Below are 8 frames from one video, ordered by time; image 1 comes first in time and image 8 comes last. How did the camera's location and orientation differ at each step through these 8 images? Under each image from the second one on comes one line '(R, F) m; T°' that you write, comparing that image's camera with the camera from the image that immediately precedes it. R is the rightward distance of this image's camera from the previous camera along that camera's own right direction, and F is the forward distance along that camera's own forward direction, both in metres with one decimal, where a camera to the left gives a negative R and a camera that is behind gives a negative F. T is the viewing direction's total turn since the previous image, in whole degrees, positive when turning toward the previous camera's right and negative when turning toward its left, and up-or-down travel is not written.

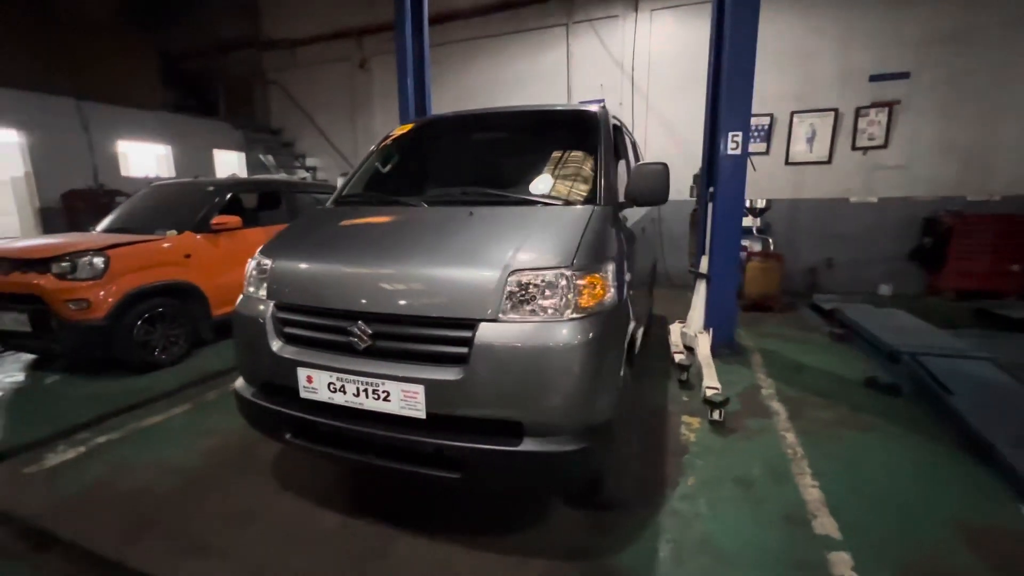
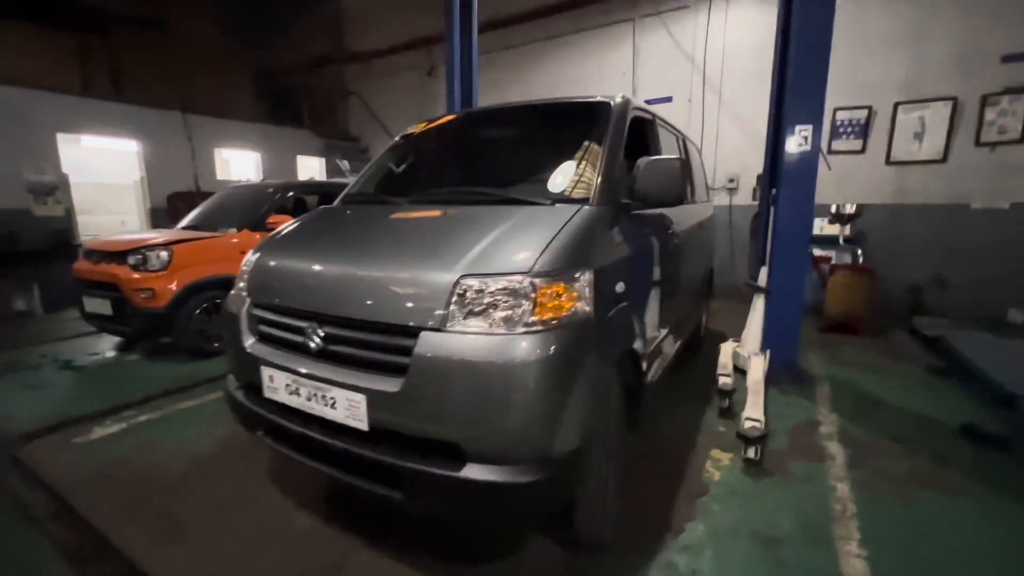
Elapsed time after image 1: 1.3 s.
(+0.4, +0.2) m; -10°
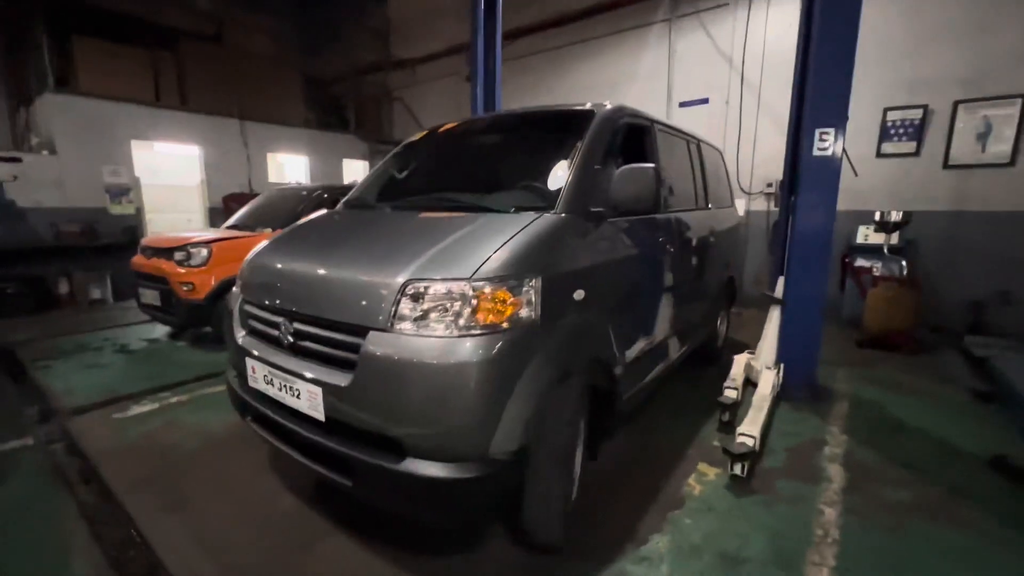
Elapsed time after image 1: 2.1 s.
(+0.3, 0.0) m; -6°
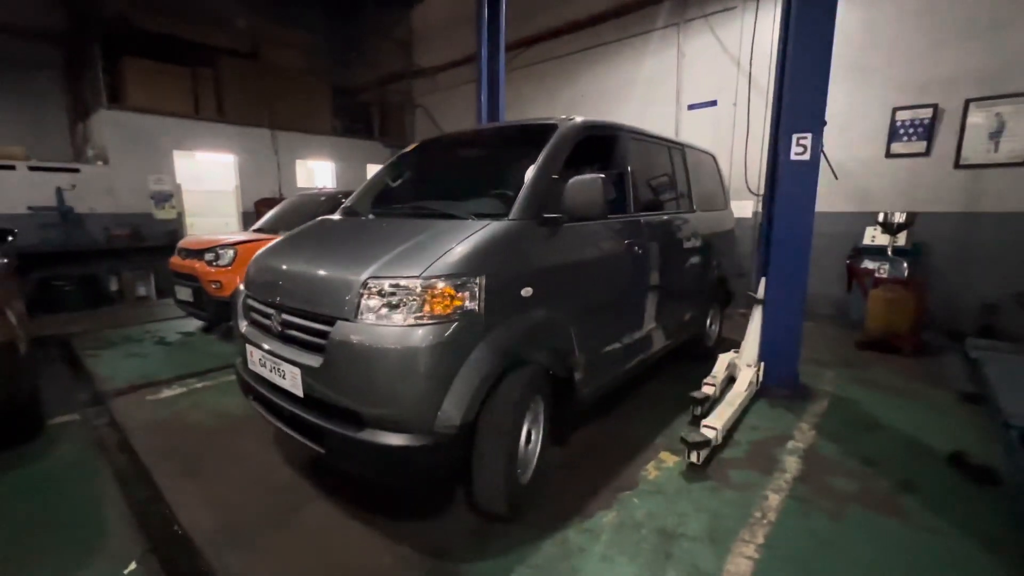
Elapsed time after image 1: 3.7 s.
(+0.3, -0.2) m; -4°
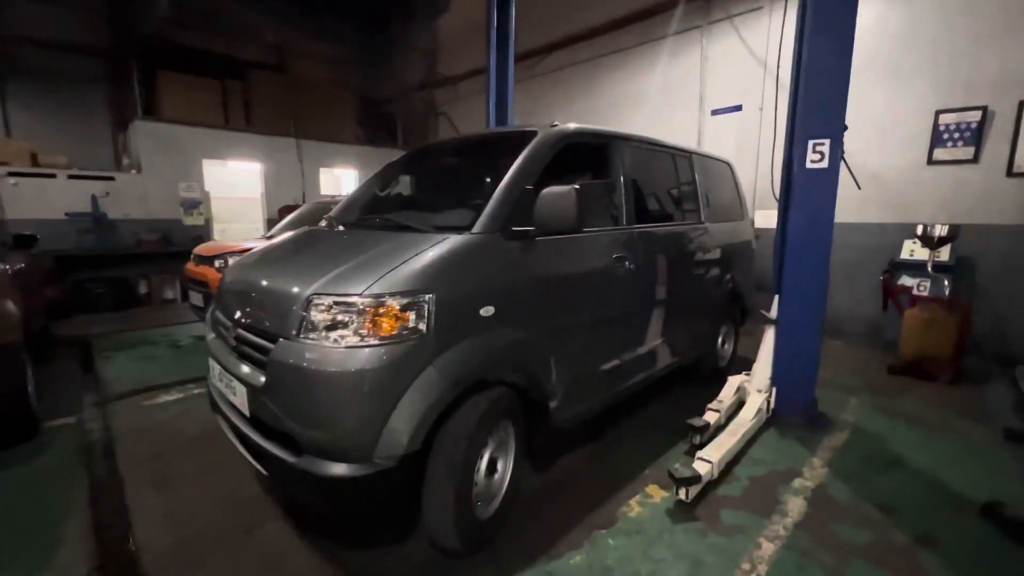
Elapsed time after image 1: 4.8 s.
(+0.3, +0.1) m; -4°
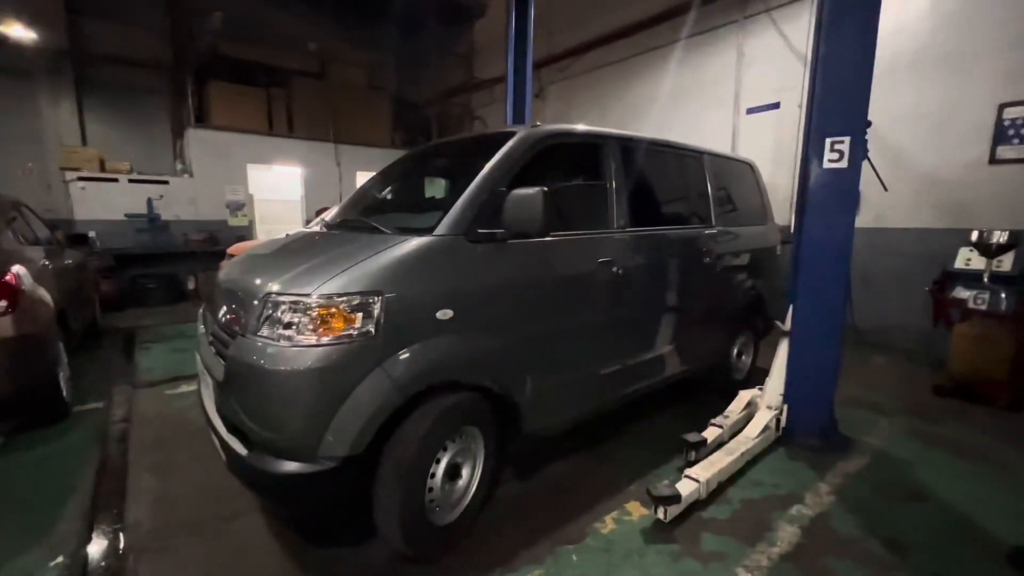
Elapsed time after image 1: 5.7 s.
(+0.3, +0.1) m; -6°
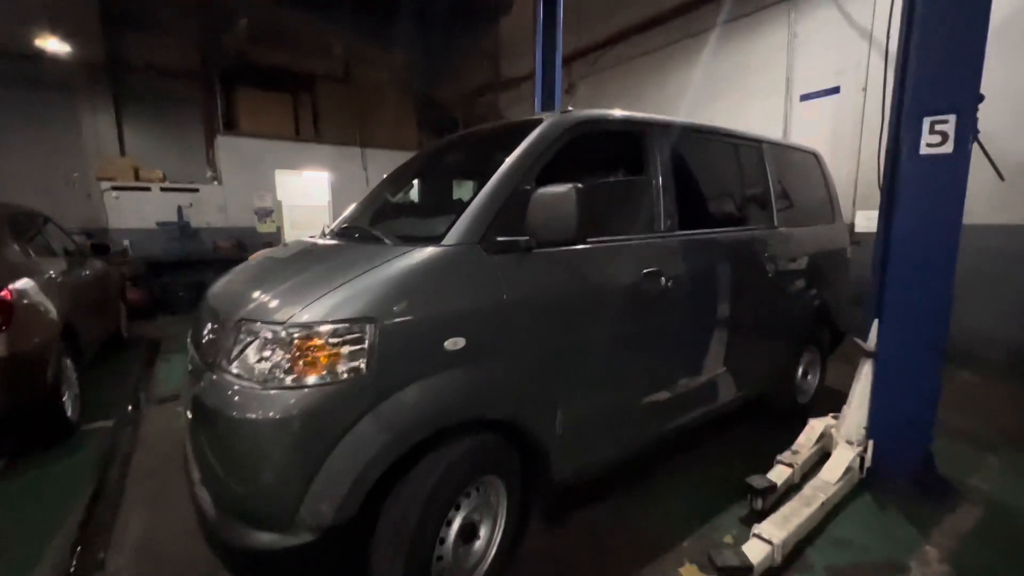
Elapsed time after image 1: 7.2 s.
(0.0, +0.3) m; -4°
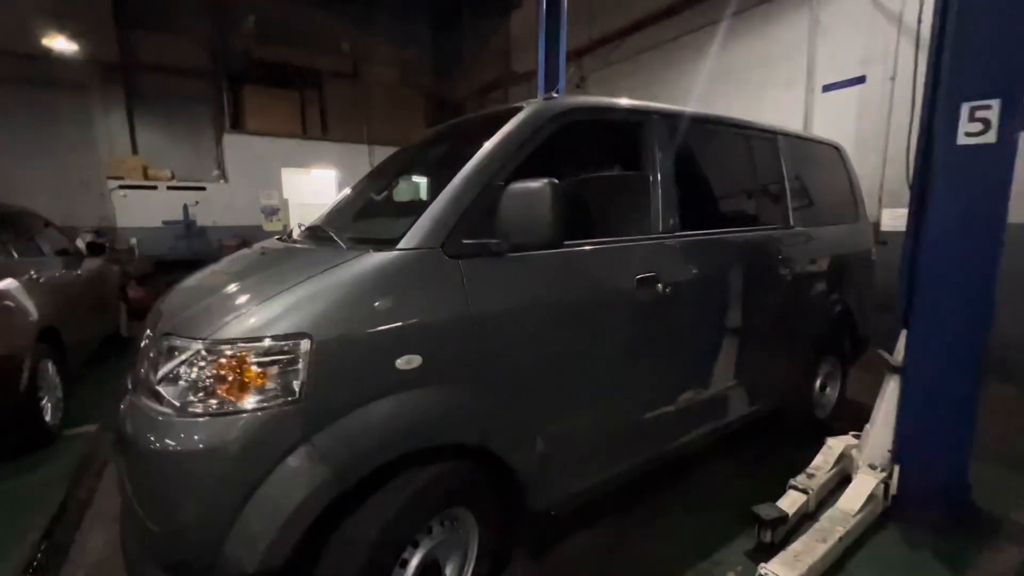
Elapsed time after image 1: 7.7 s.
(+0.1, +0.2) m; -2°
